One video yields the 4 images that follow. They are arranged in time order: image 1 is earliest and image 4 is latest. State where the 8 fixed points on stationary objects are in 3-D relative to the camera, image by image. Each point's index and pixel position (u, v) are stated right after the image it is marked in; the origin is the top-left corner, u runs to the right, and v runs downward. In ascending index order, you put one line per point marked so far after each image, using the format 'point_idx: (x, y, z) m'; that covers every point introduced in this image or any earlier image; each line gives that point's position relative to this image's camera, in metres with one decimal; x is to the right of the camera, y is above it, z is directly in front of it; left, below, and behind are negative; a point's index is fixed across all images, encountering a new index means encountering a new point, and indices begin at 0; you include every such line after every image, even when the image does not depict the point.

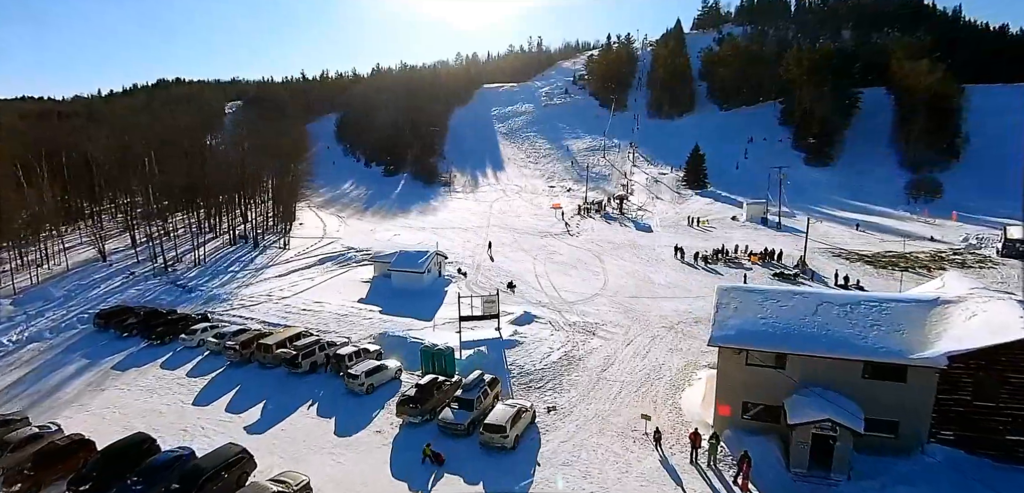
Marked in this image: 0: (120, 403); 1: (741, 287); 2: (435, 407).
0: (-12.6, -5.0, +16.8) m
1: (+6.2, -1.1, +14.1) m
2: (-2.1, -4.5, +14.5) m
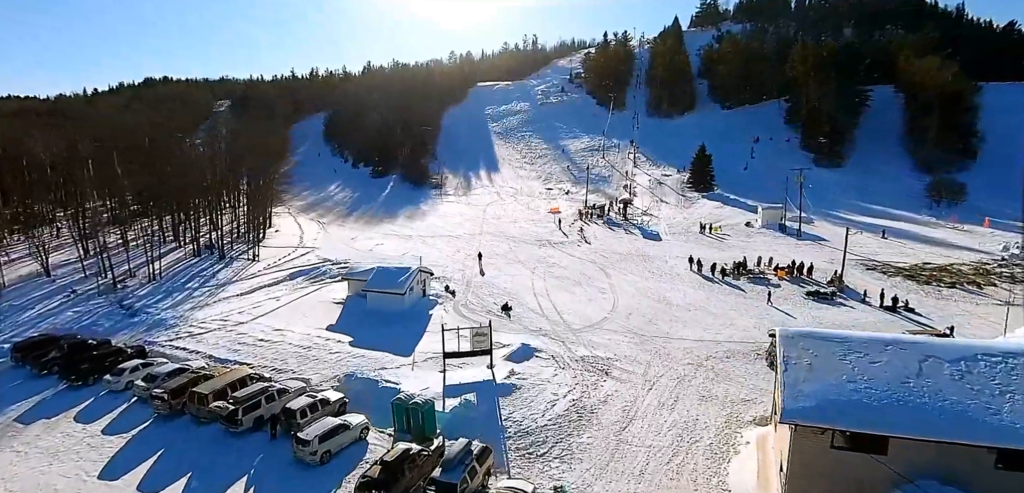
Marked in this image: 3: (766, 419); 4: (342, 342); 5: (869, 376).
0: (-12.7, -5.7, +13.2) m
1: (+6.1, -1.8, +10.7) m
2: (-2.2, -5.1, +11.0) m
3: (+6.5, -4.4, +13.5) m
4: (-6.1, -3.4, +18.7) m
5: (+6.6, -2.4, +9.6) m
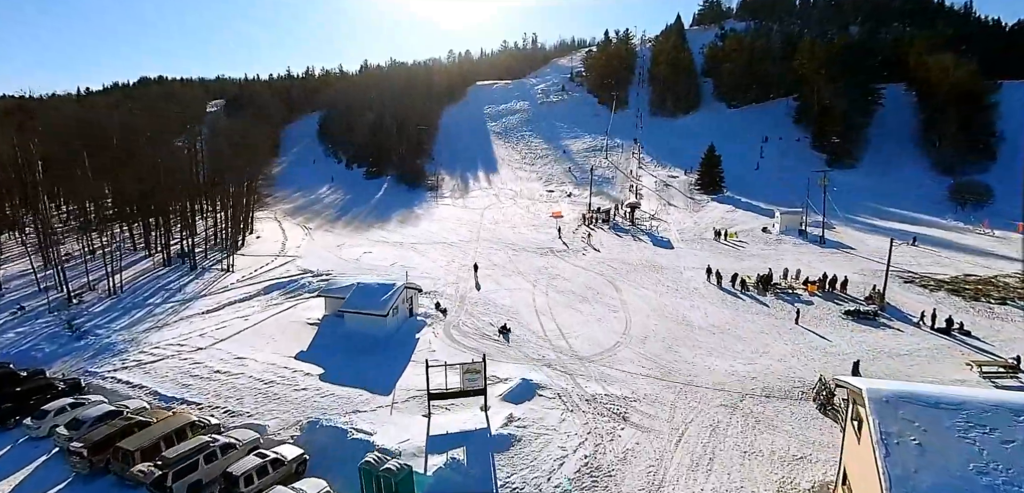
0: (-12.8, -6.2, +10.5) m
1: (+6.1, -2.3, +7.9) m
2: (-2.3, -5.6, +8.3) m
3: (+6.5, -4.9, +10.8) m
4: (-6.1, -3.9, +15.9) m
5: (+6.5, -2.9, +6.9) m
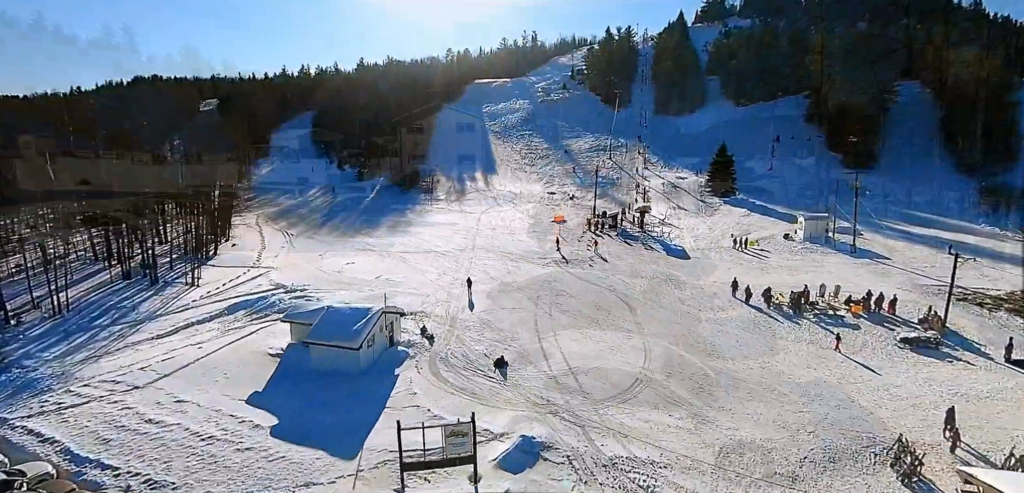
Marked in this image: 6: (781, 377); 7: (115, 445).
0: (-12.8, -6.8, +7.5) m
1: (+6.0, -2.8, +4.9) m
2: (-2.3, -6.2, +5.3) m
3: (+6.4, -5.5, +7.8) m
4: (-6.2, -4.5, +12.9) m
5: (+6.5, -3.4, +3.9) m
6: (+7.8, -3.7, +15.1) m
7: (-9.6, -4.8, +12.7) m
